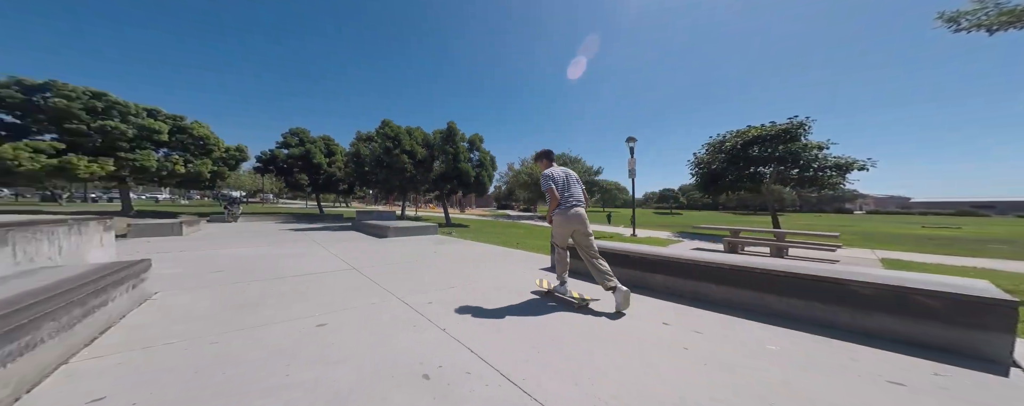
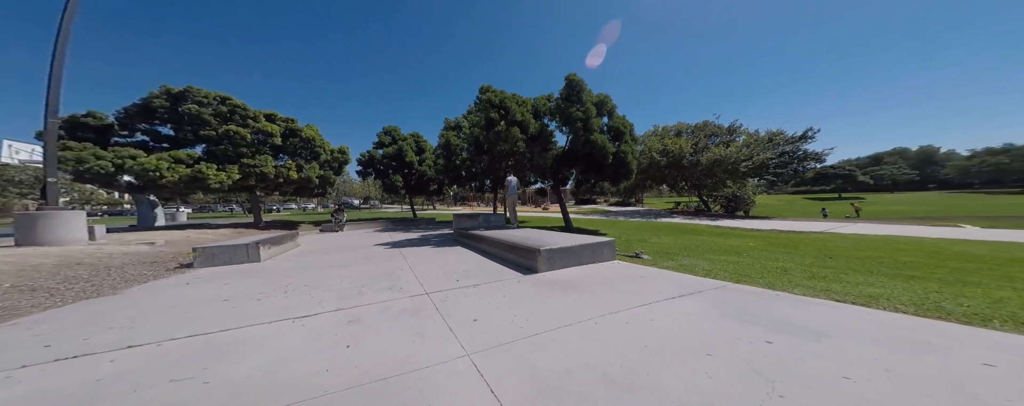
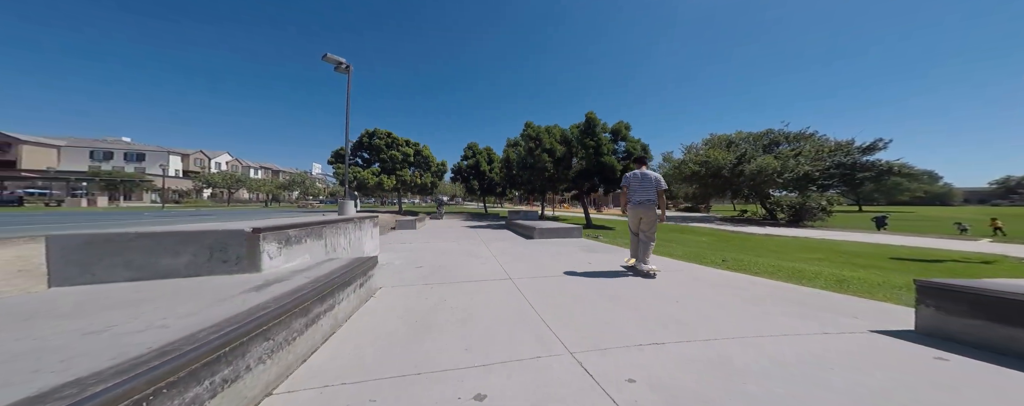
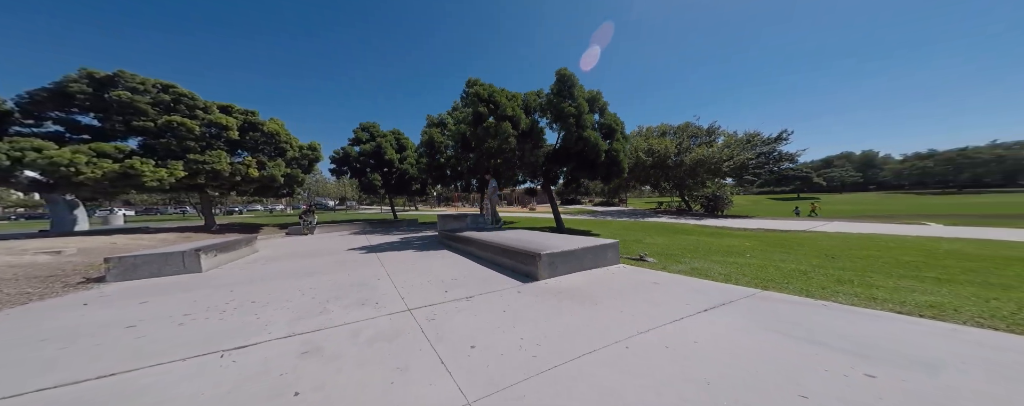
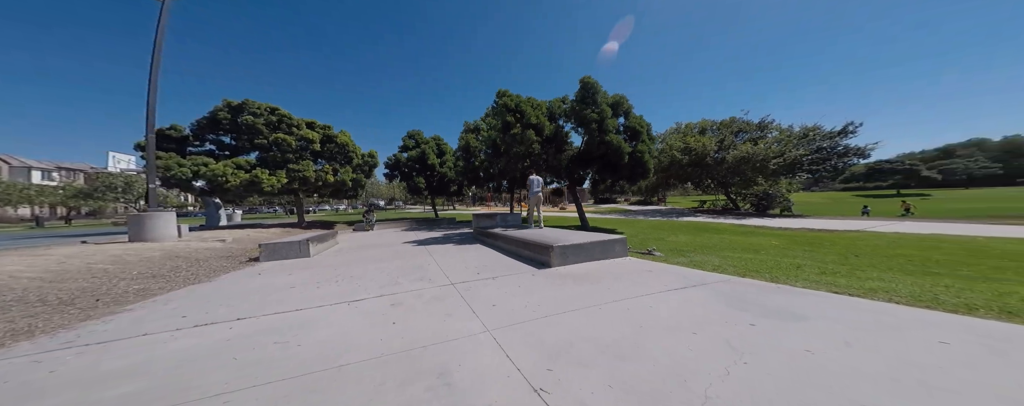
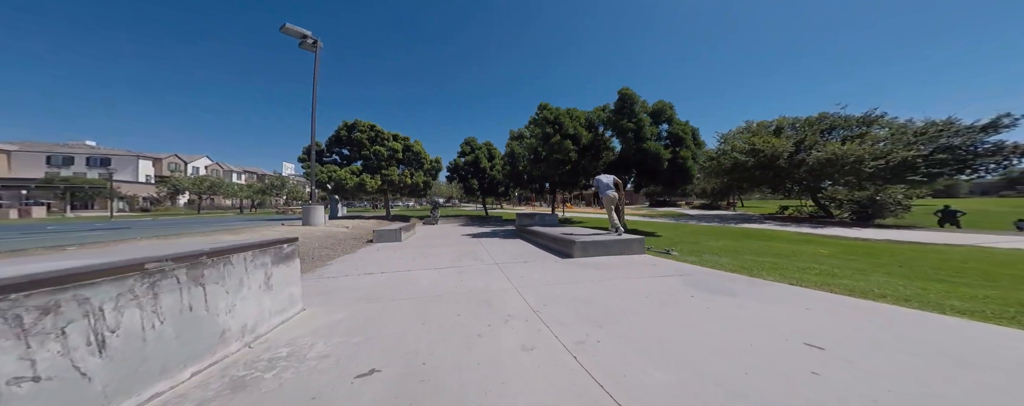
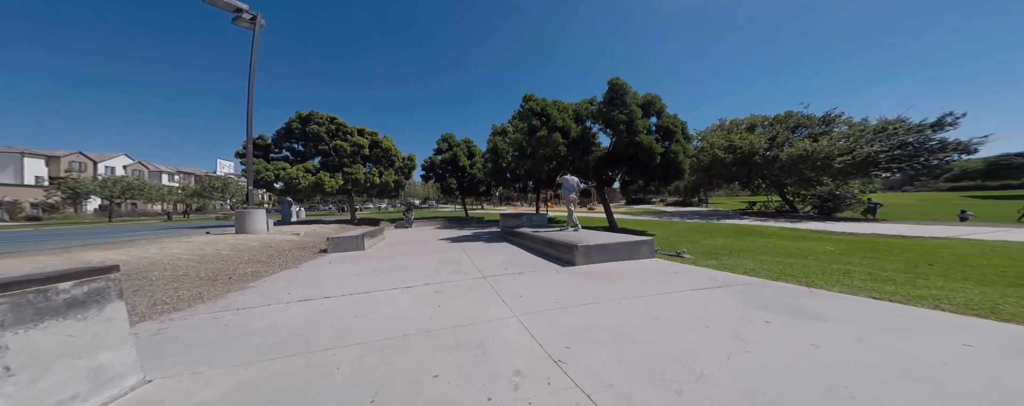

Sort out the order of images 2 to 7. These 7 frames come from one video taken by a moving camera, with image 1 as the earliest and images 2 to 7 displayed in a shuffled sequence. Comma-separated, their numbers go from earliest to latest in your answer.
3, 6, 7, 5, 2, 4
